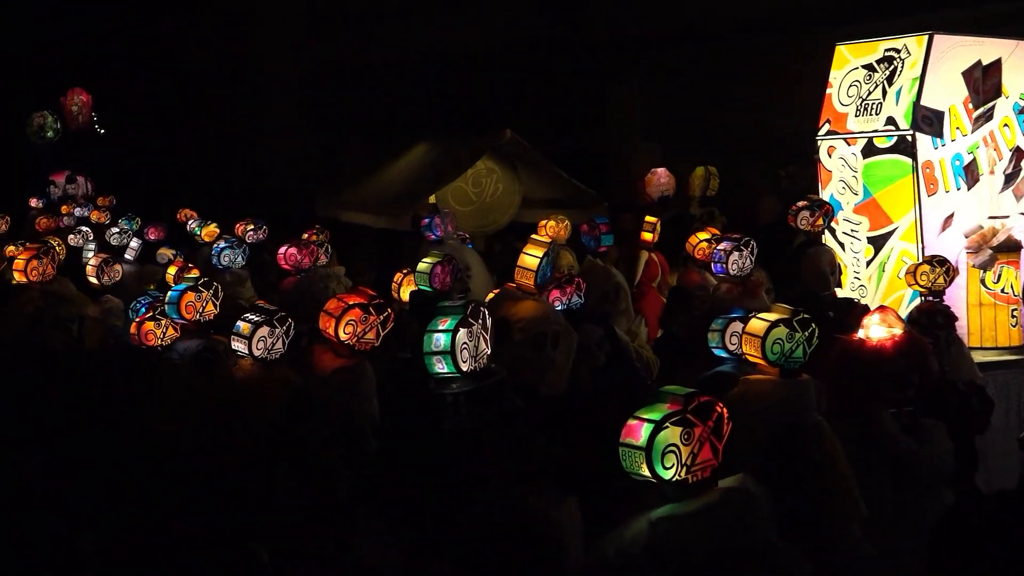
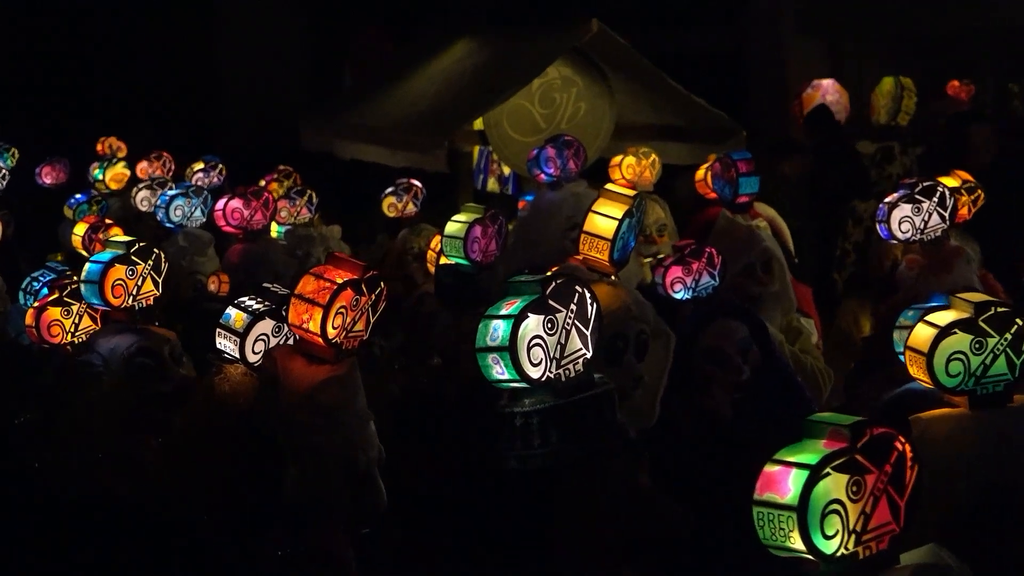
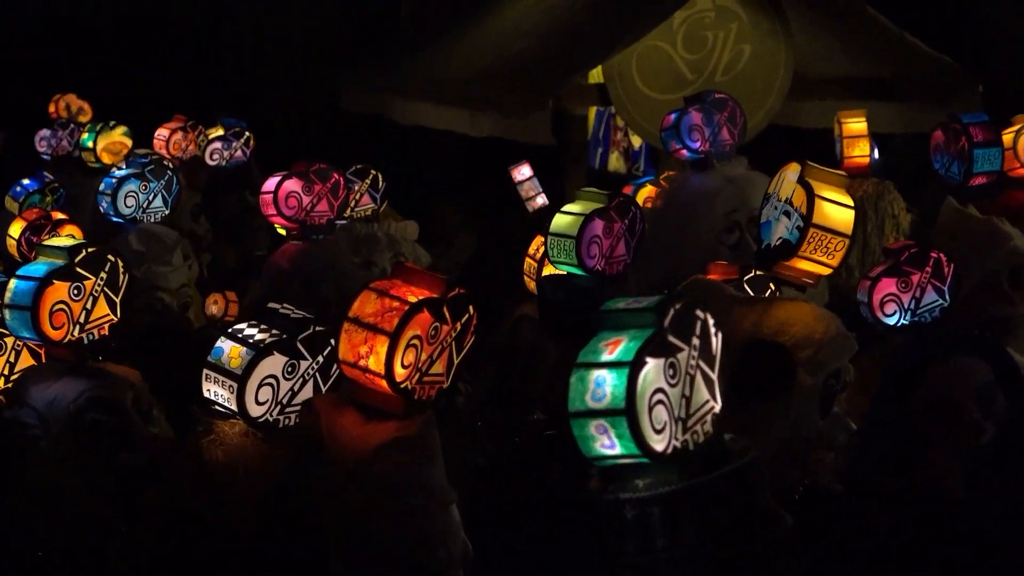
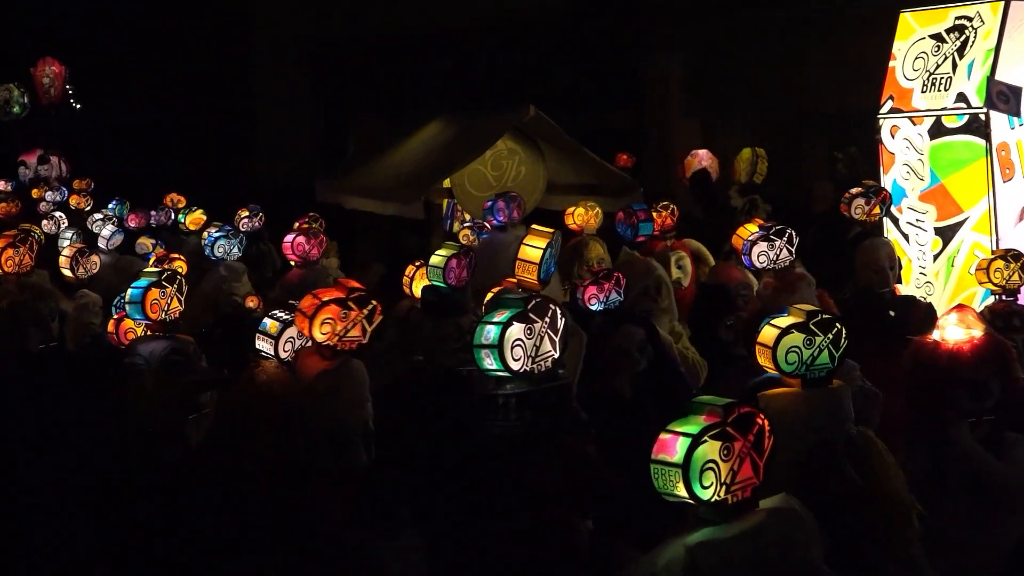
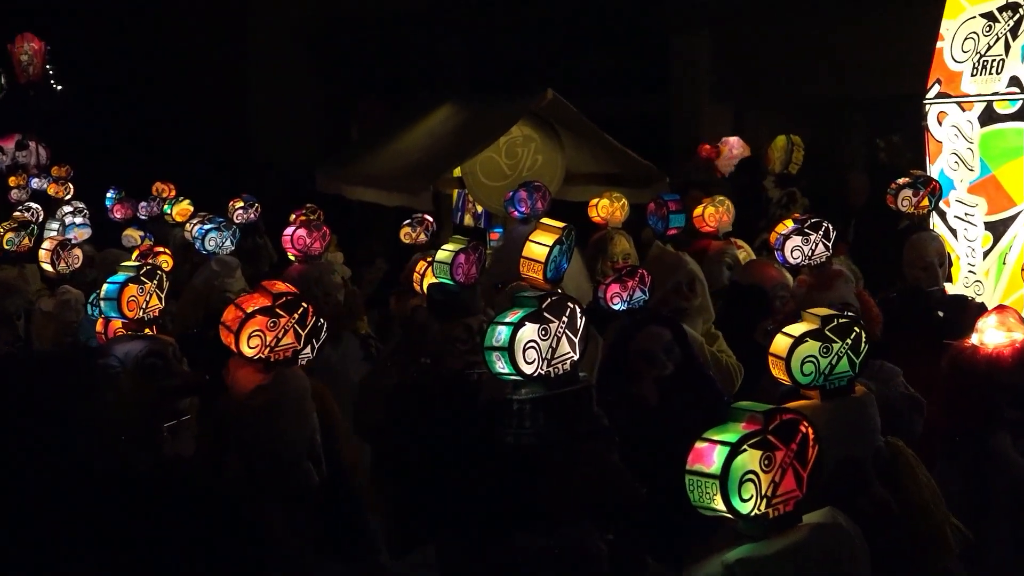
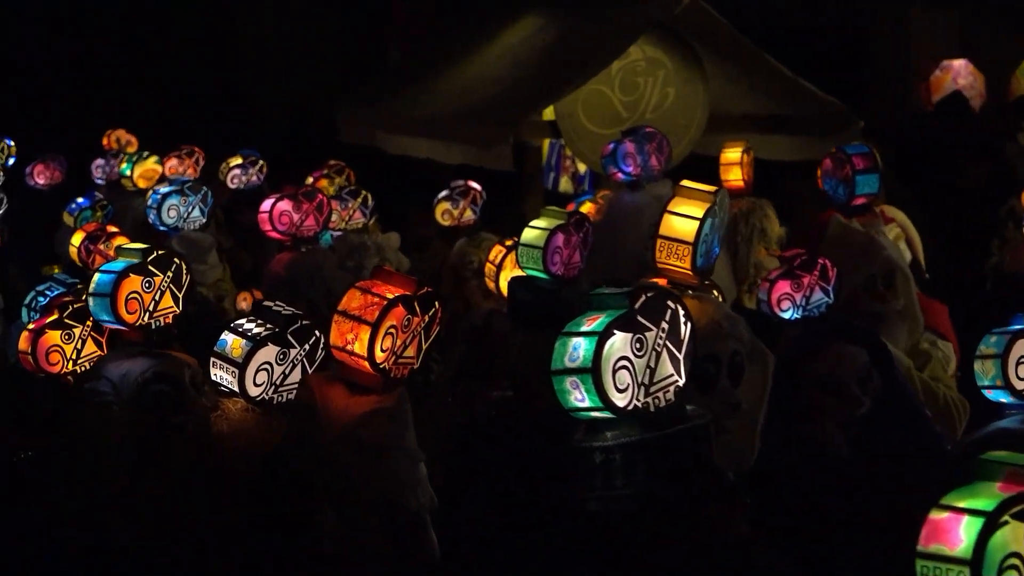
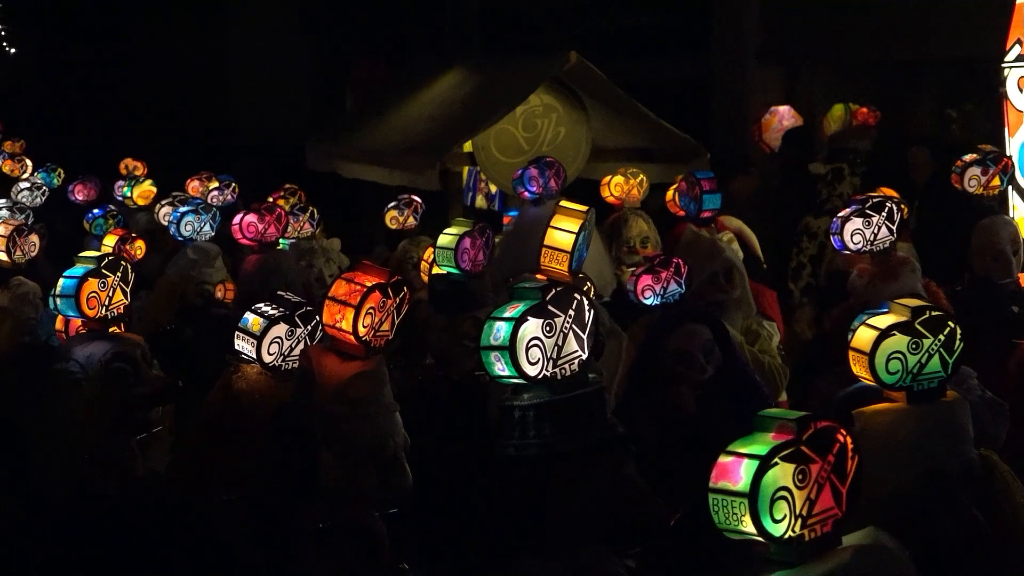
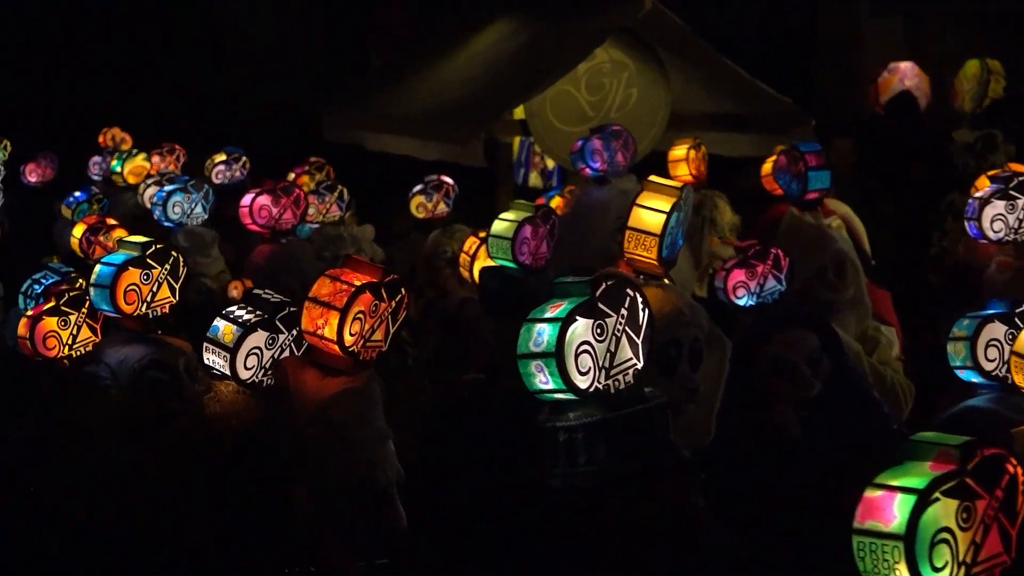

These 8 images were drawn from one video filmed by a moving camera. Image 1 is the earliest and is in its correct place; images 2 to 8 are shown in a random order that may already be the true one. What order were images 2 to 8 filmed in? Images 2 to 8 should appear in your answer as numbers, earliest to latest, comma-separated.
4, 5, 7, 2, 8, 6, 3
